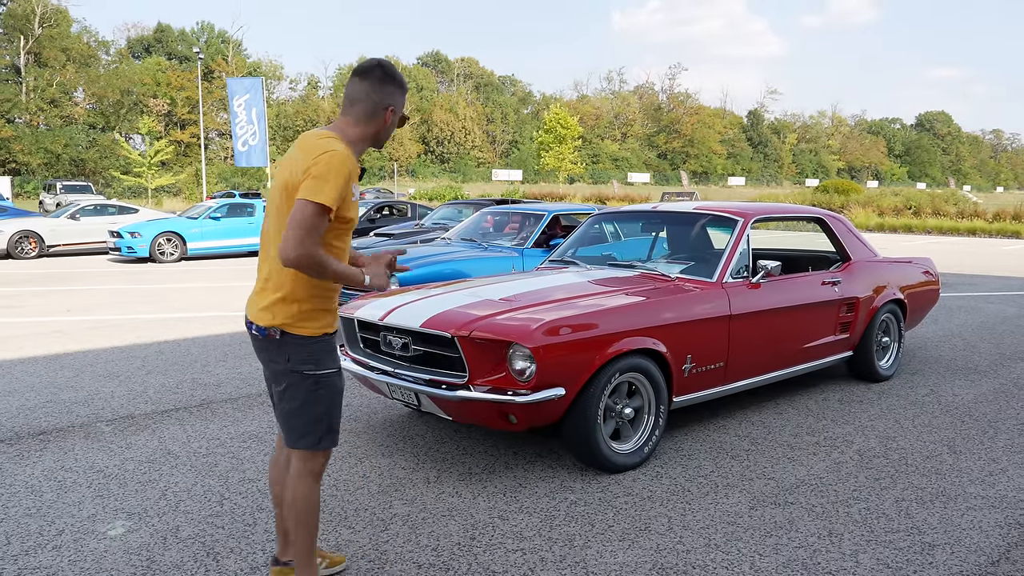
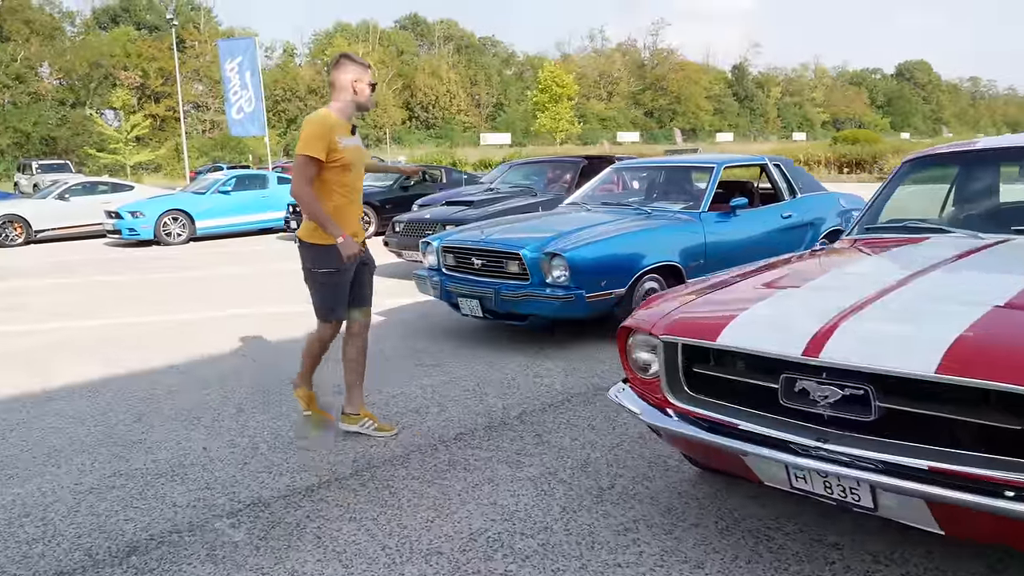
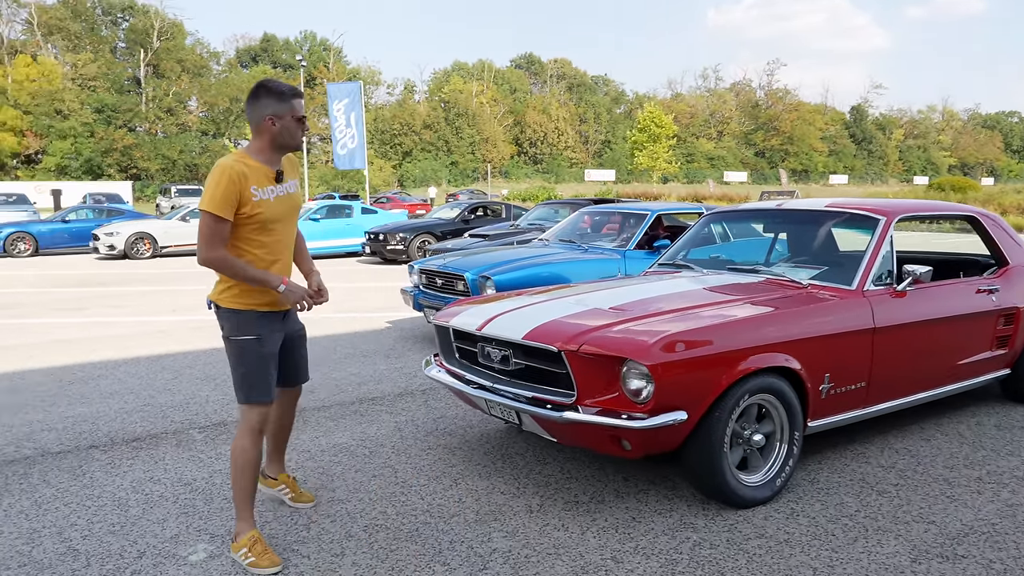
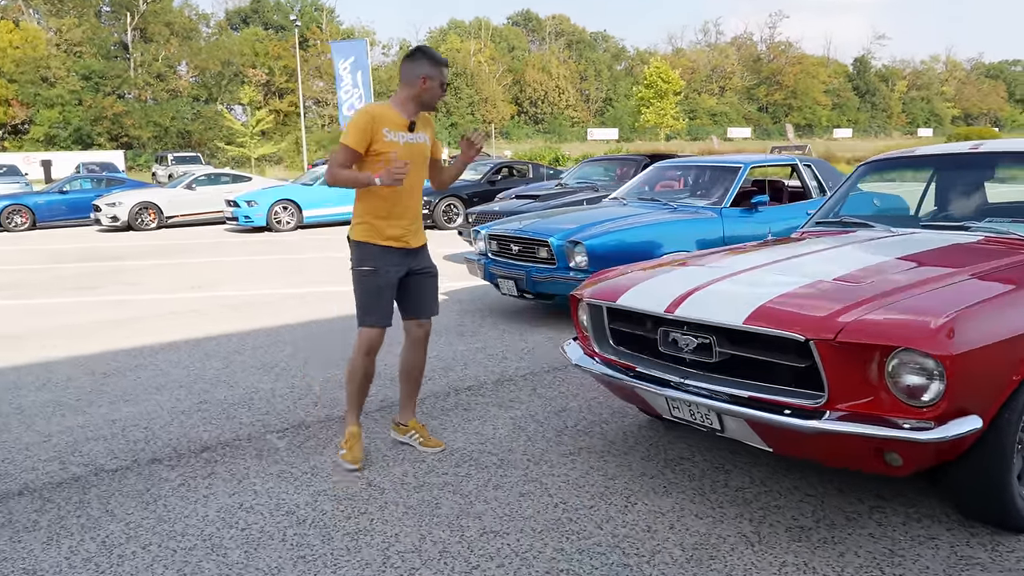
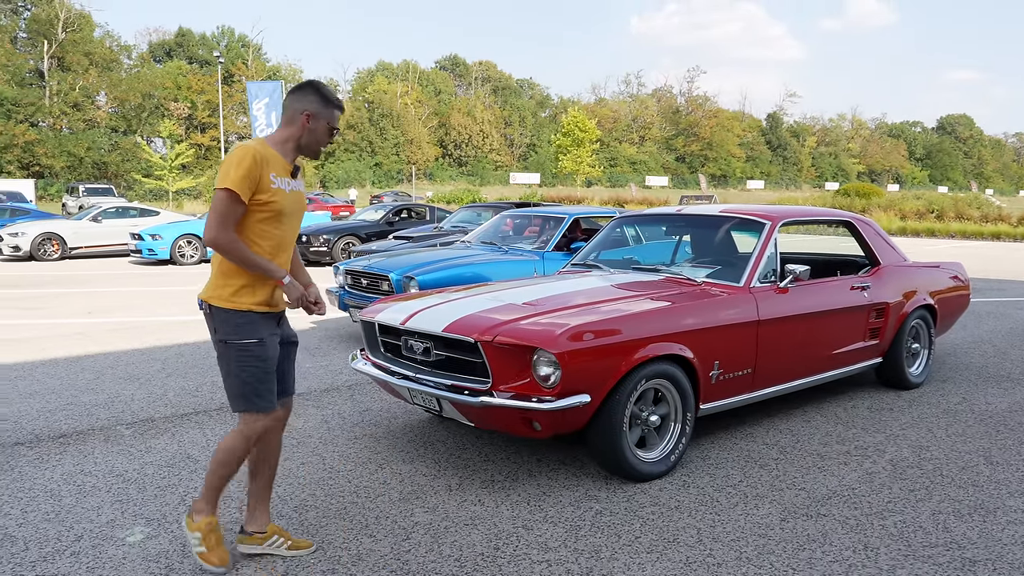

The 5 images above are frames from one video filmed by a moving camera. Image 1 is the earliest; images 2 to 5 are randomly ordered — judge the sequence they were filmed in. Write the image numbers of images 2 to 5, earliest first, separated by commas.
5, 3, 4, 2
